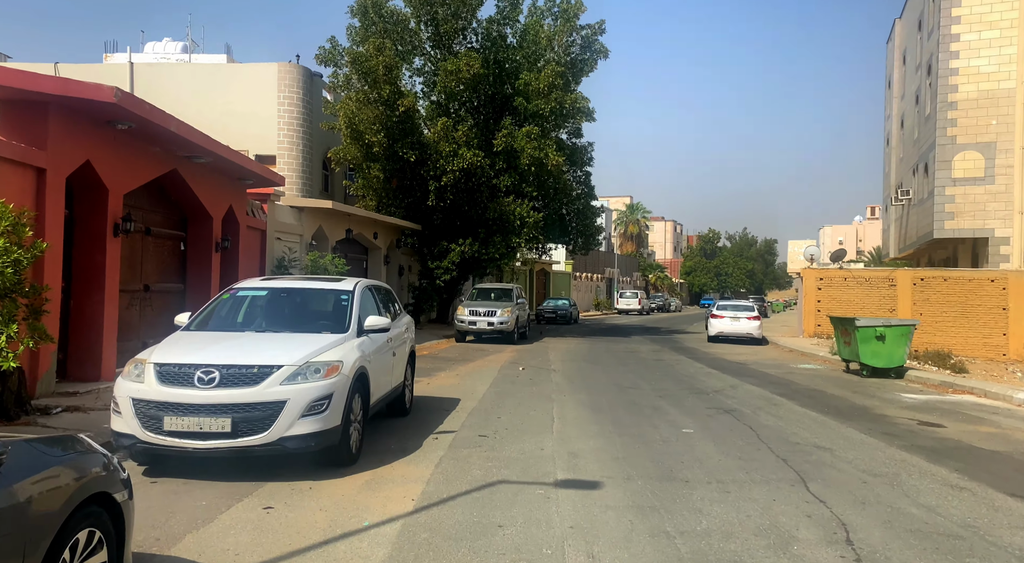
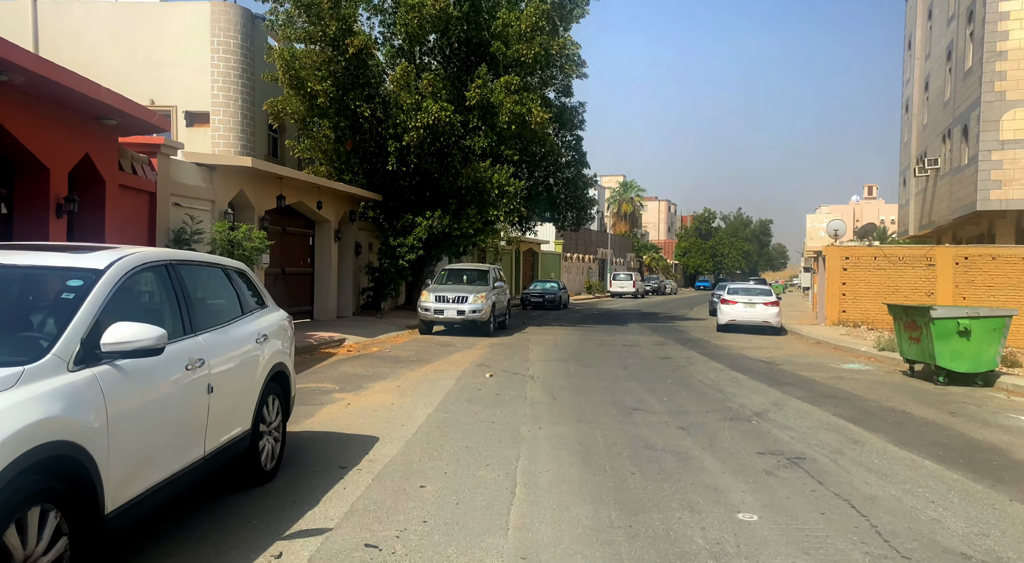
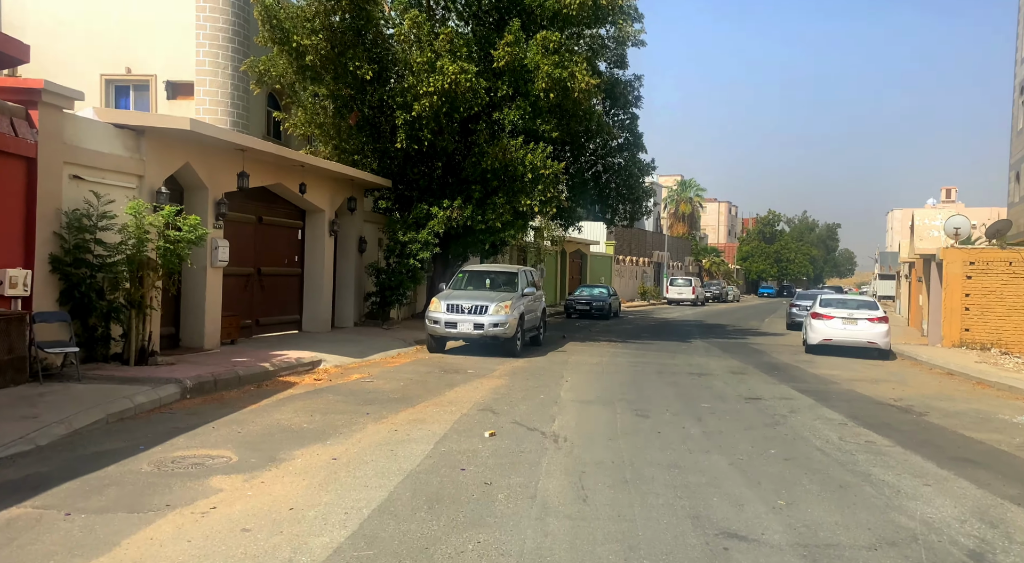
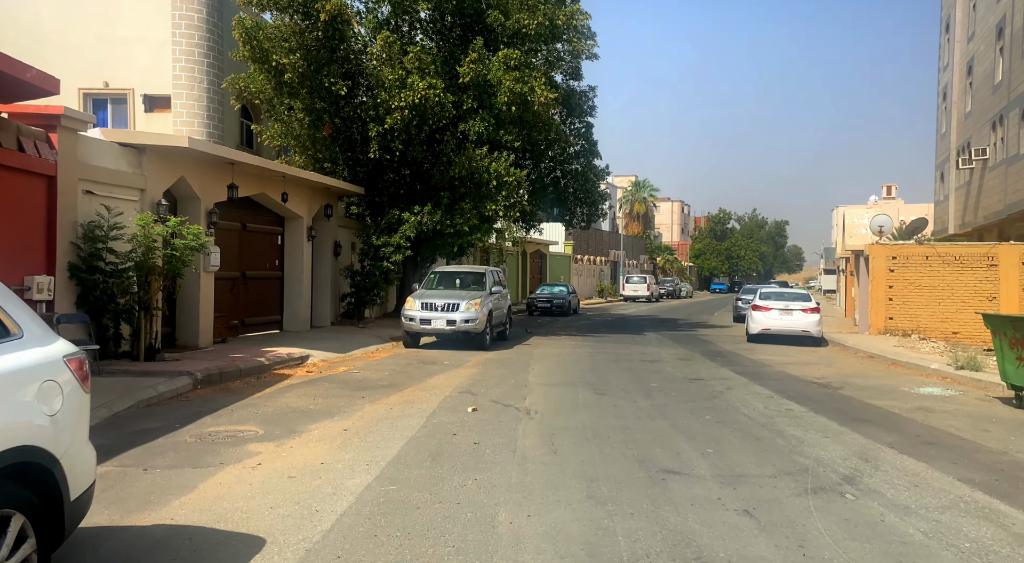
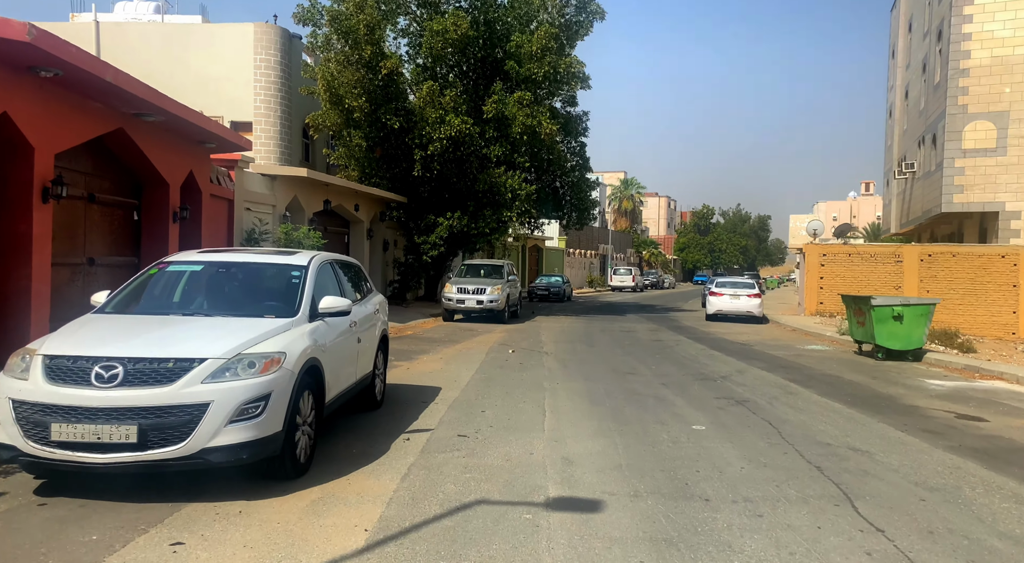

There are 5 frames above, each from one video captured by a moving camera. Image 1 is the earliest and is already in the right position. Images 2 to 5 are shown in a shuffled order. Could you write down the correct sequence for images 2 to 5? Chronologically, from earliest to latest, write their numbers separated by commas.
5, 2, 4, 3
